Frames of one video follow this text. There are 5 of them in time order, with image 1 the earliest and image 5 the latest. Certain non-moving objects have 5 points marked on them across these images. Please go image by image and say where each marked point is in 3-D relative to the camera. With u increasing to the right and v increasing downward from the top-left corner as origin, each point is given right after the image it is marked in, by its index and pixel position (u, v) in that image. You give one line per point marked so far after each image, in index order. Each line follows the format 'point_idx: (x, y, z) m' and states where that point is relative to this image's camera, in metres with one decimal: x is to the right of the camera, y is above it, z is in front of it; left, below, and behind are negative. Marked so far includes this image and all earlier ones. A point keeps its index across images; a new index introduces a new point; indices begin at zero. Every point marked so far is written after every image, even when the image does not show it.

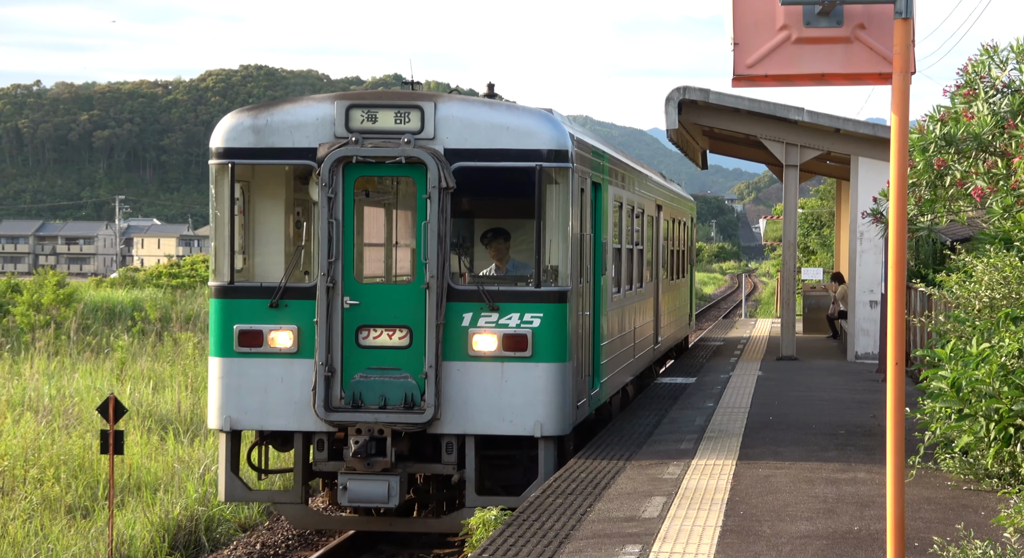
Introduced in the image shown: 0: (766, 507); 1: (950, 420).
0: (+1.4, -1.3, +9.5) m
1: (+2.5, -0.8, +9.4) m
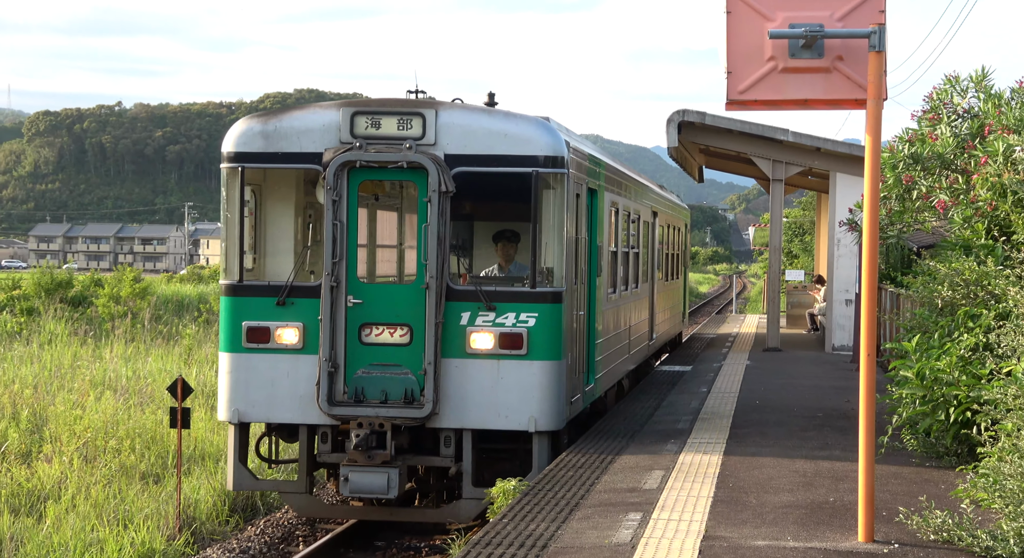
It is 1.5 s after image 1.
0: (+1.5, -1.3, +10.7) m
1: (+2.6, -0.8, +10.7) m
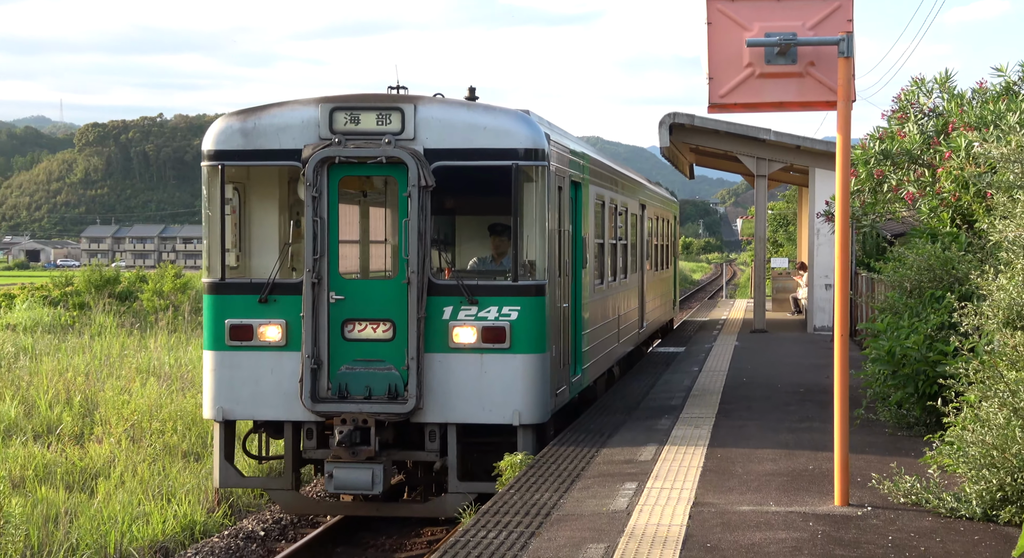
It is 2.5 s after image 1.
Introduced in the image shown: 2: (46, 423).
0: (+1.6, -1.2, +11.7) m
1: (+2.6, -0.7, +11.6) m
2: (-3.8, -1.2, +13.6) m
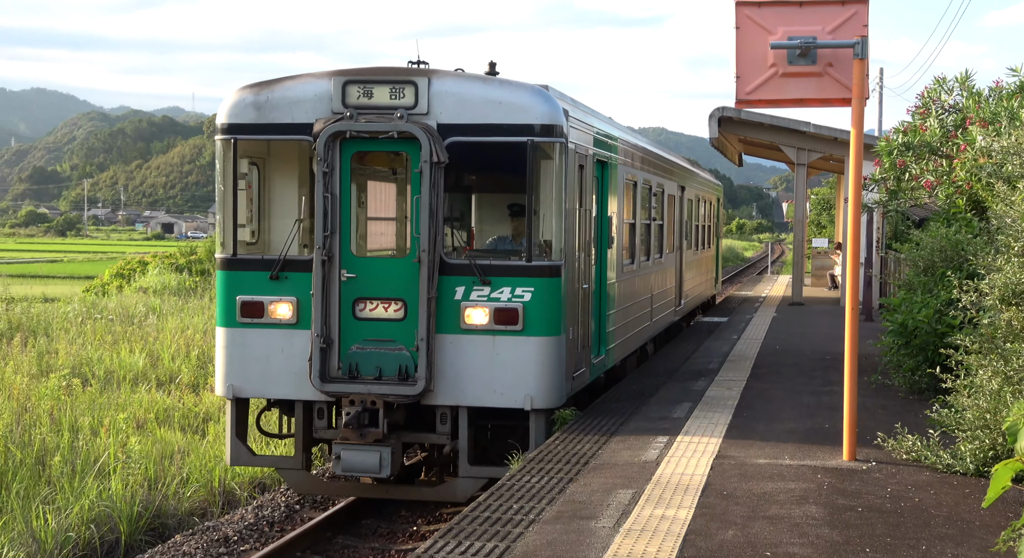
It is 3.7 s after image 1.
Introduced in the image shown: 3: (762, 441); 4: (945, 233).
0: (+2.0, -1.0, +13.0) m
1: (+3.0, -0.6, +12.8) m
2: (-3.2, -0.9, +15.5) m
3: (+1.9, -1.2, +12.4) m
4: (+3.5, +0.4, +13.0) m
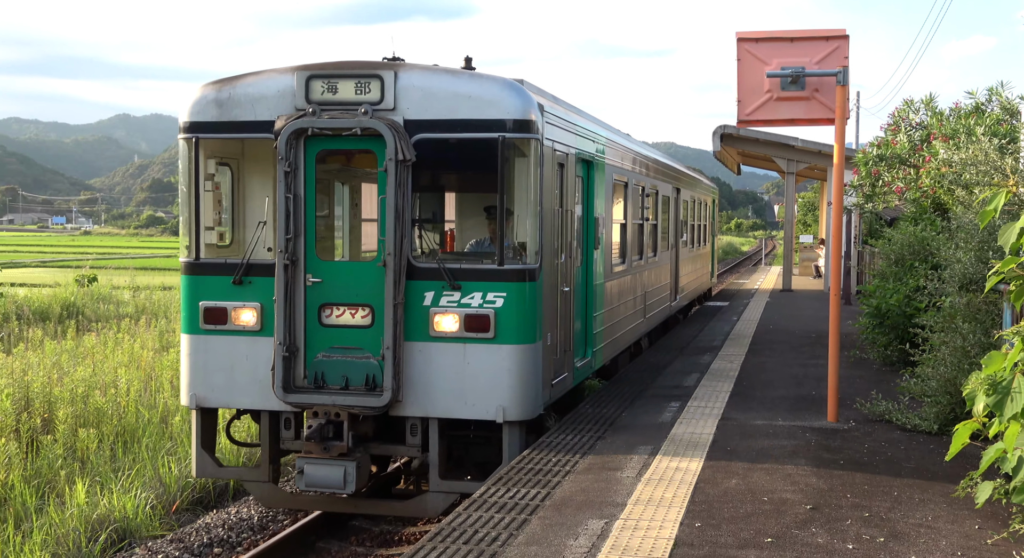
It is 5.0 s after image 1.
0: (+2.3, -1.0, +15.3) m
1: (+3.4, -0.5, +15.1) m
2: (-2.9, -0.8, +17.8) m
3: (+2.2, -1.1, +14.7) m
4: (+3.8, +0.5, +15.4) m
